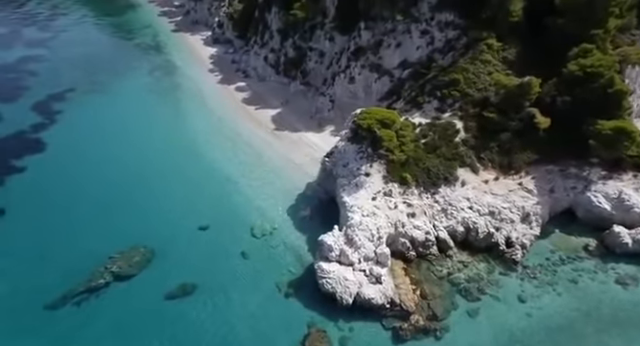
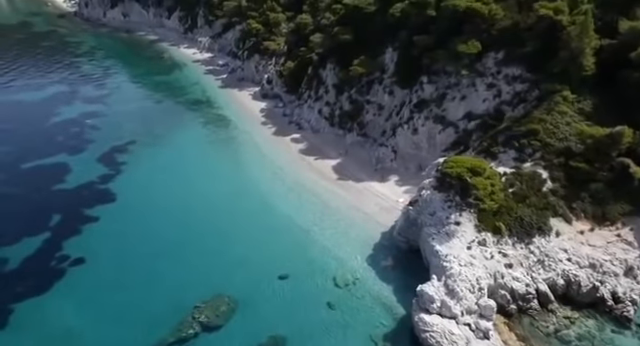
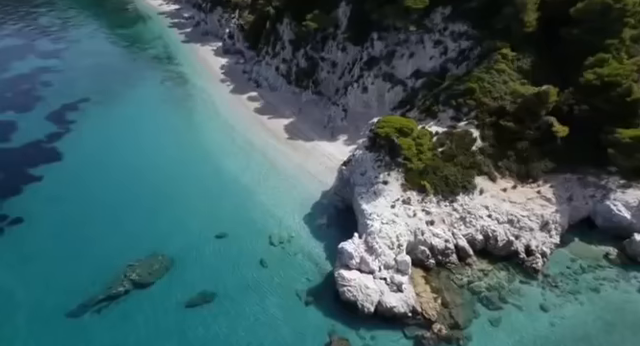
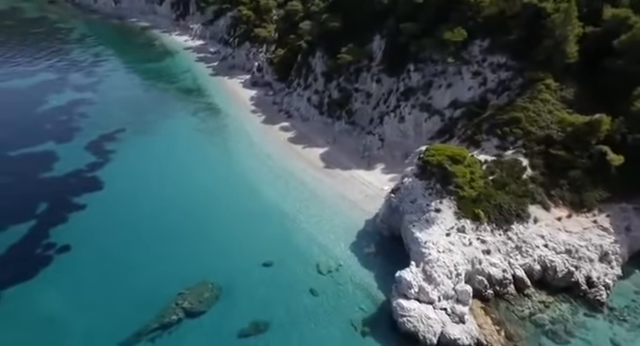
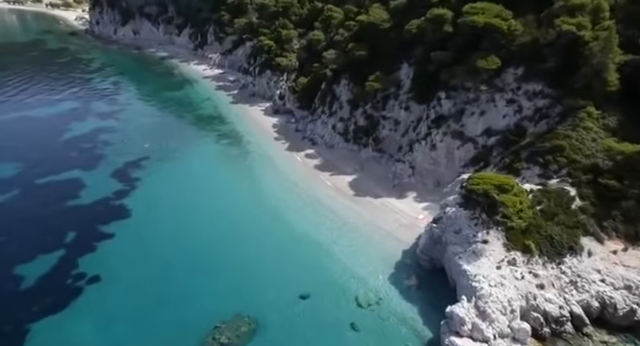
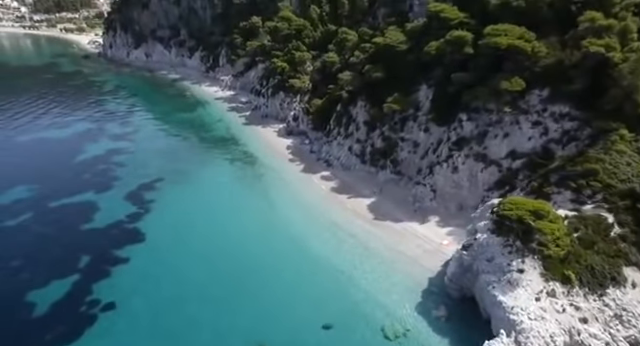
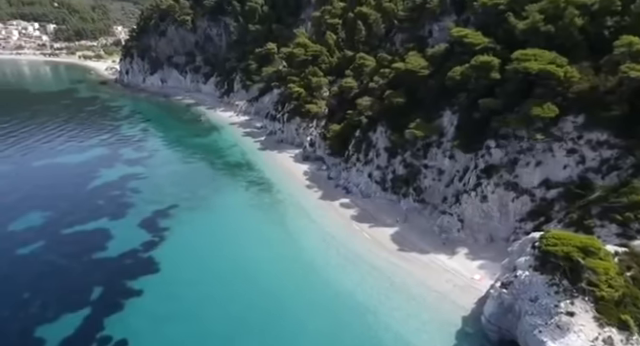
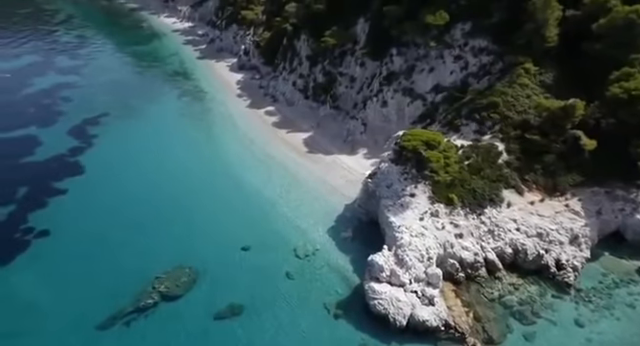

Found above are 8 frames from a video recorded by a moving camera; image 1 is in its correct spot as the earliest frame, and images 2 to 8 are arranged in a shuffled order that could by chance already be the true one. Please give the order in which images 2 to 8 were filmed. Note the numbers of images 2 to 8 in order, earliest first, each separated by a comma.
3, 8, 4, 2, 5, 6, 7
